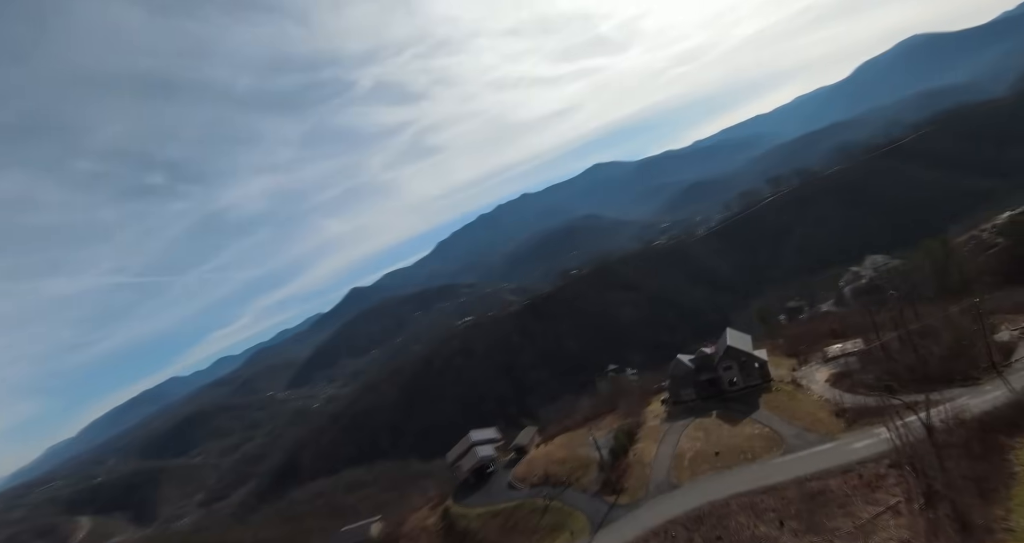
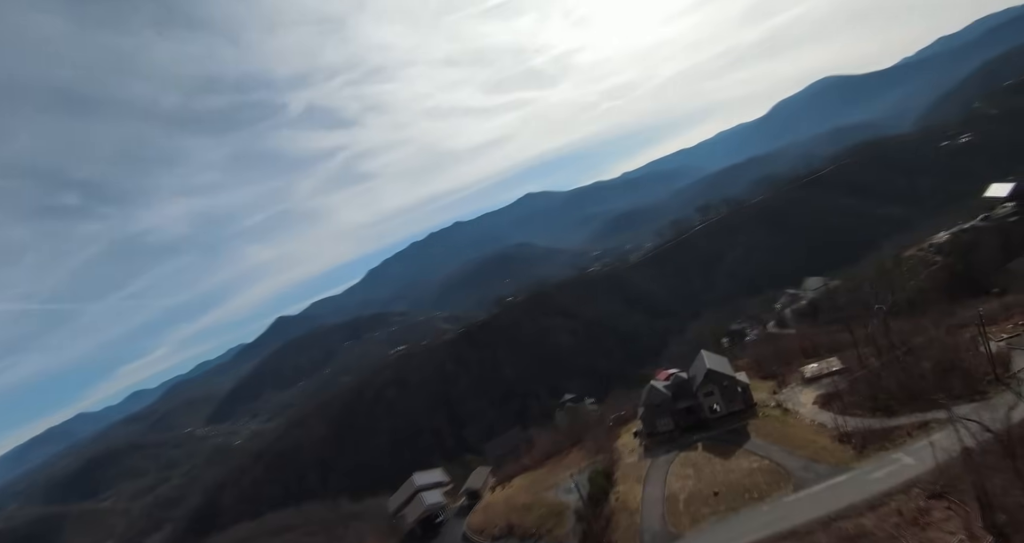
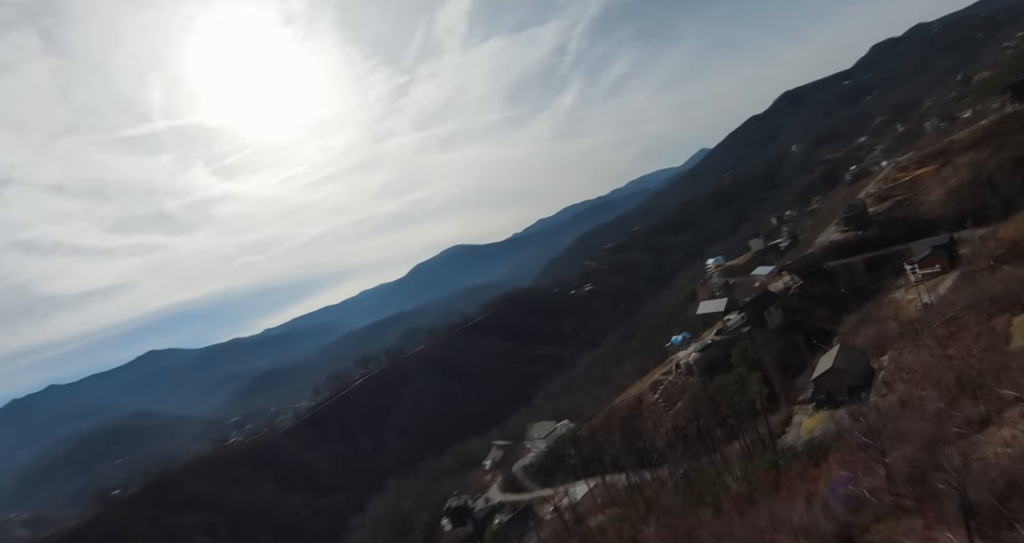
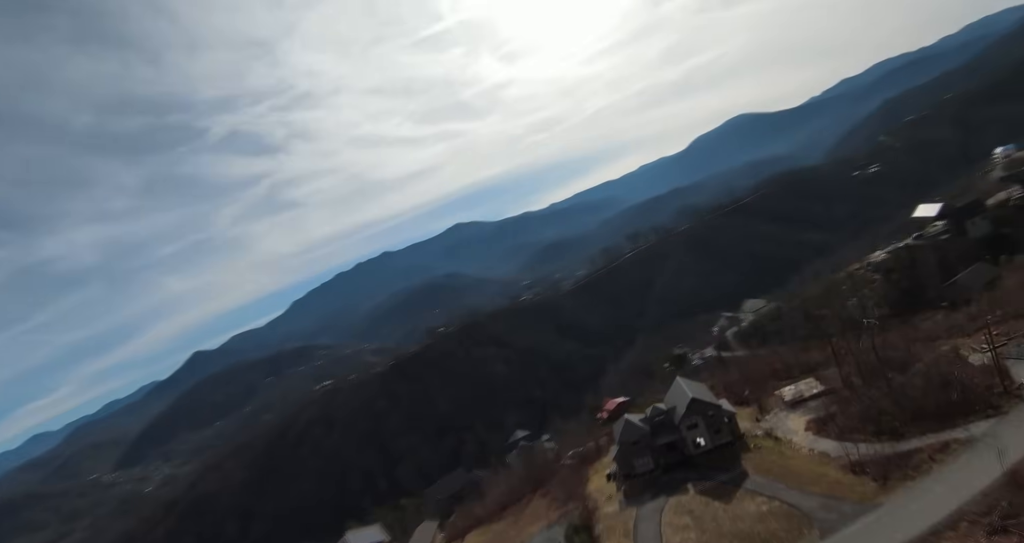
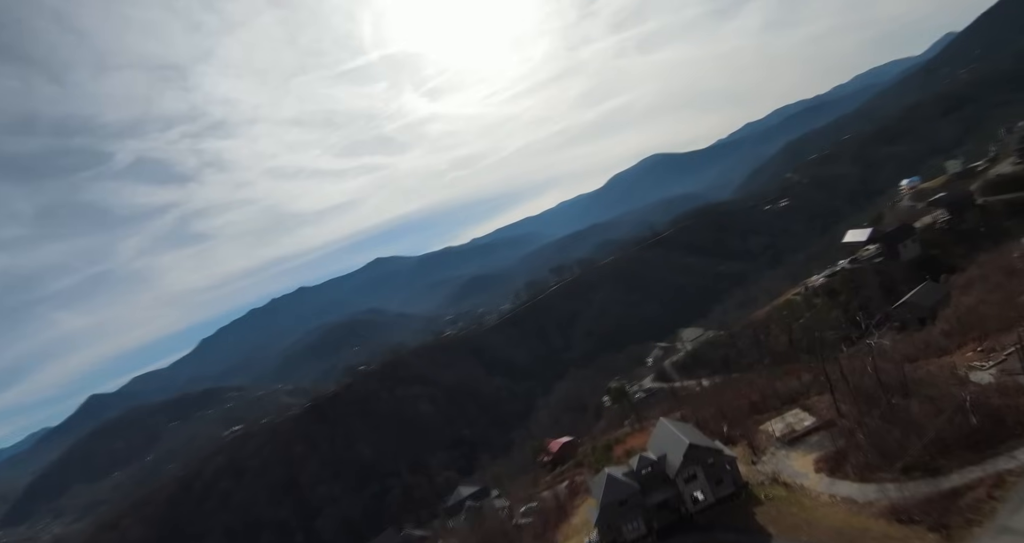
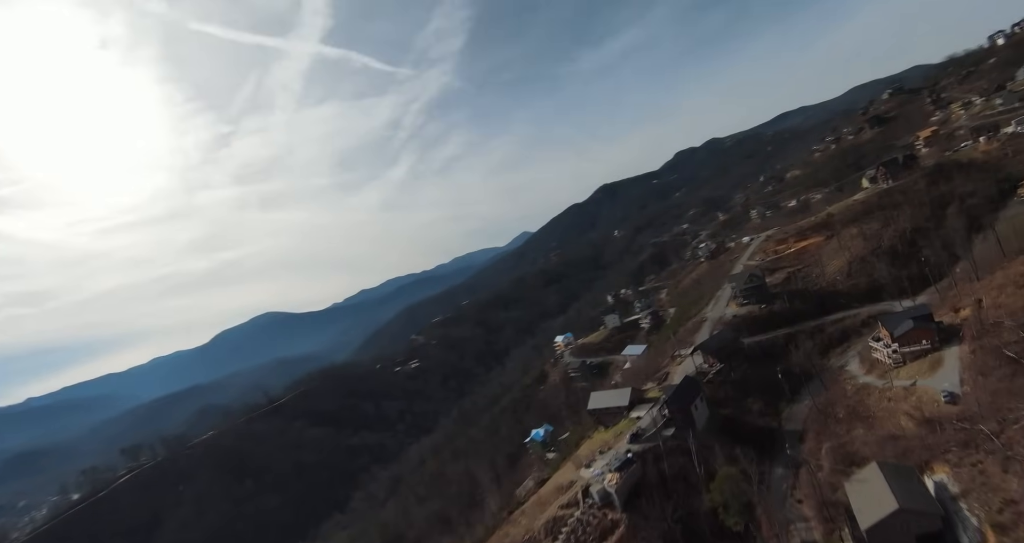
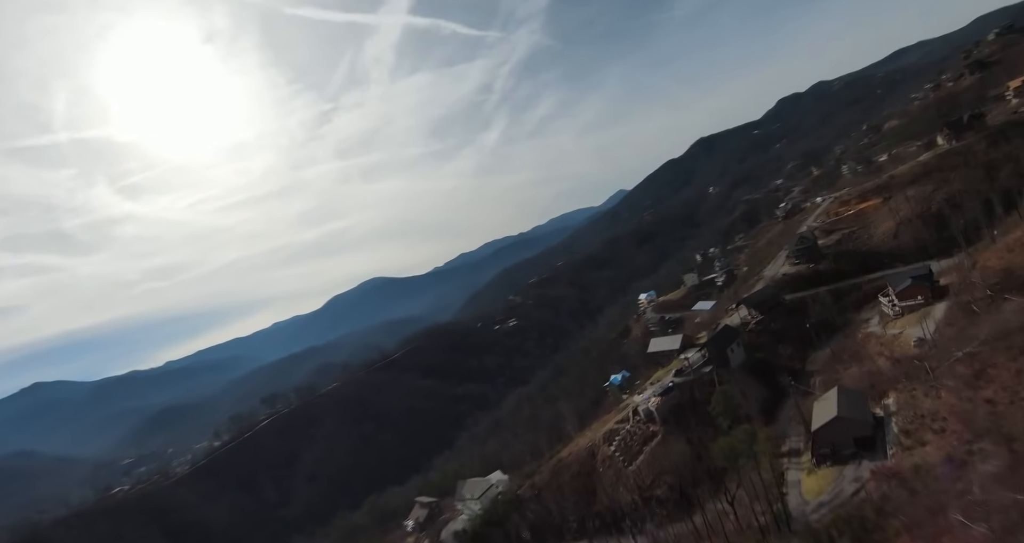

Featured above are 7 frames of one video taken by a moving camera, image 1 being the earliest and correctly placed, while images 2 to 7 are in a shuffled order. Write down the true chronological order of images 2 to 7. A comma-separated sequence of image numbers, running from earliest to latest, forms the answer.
2, 4, 5, 3, 7, 6
